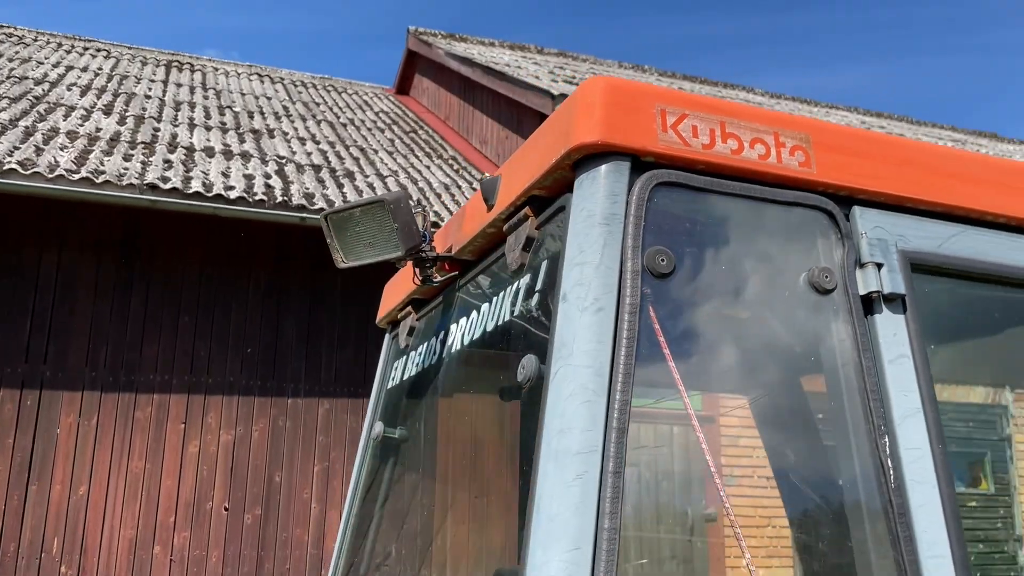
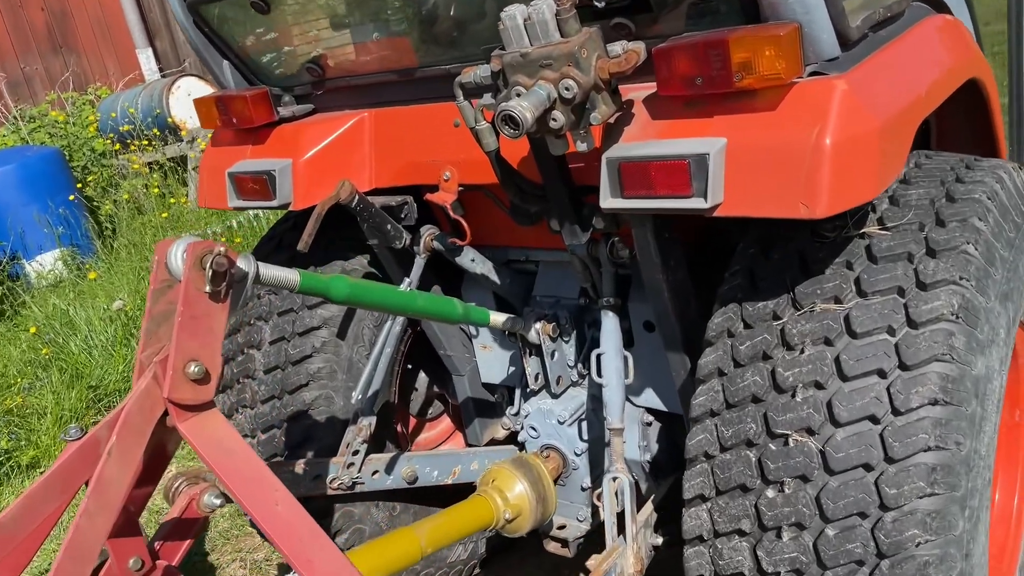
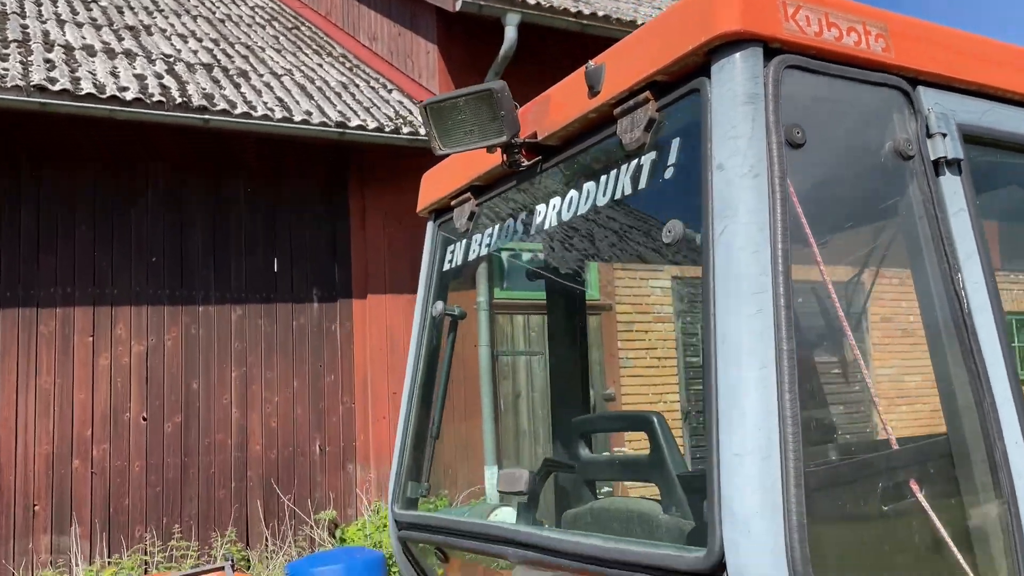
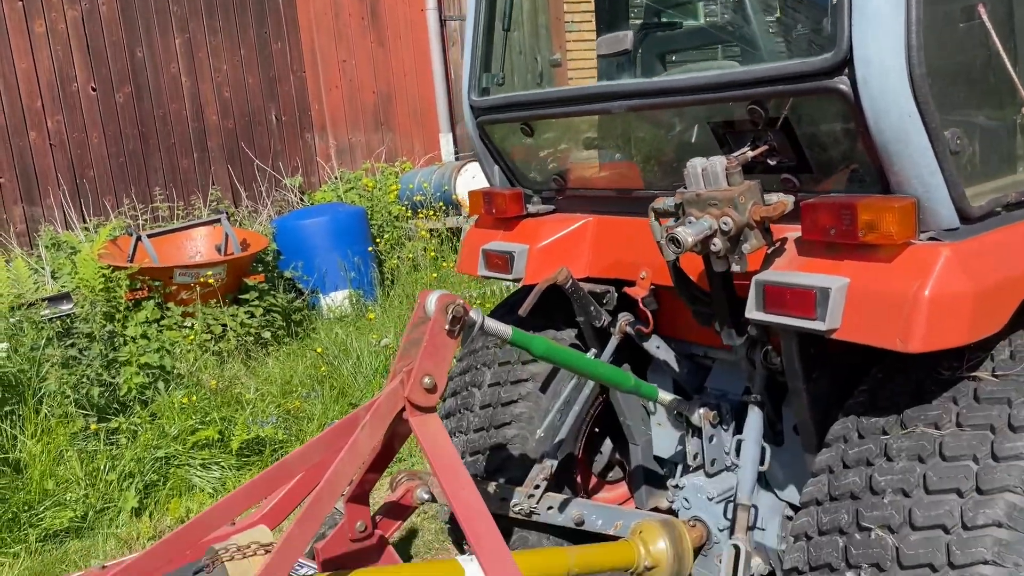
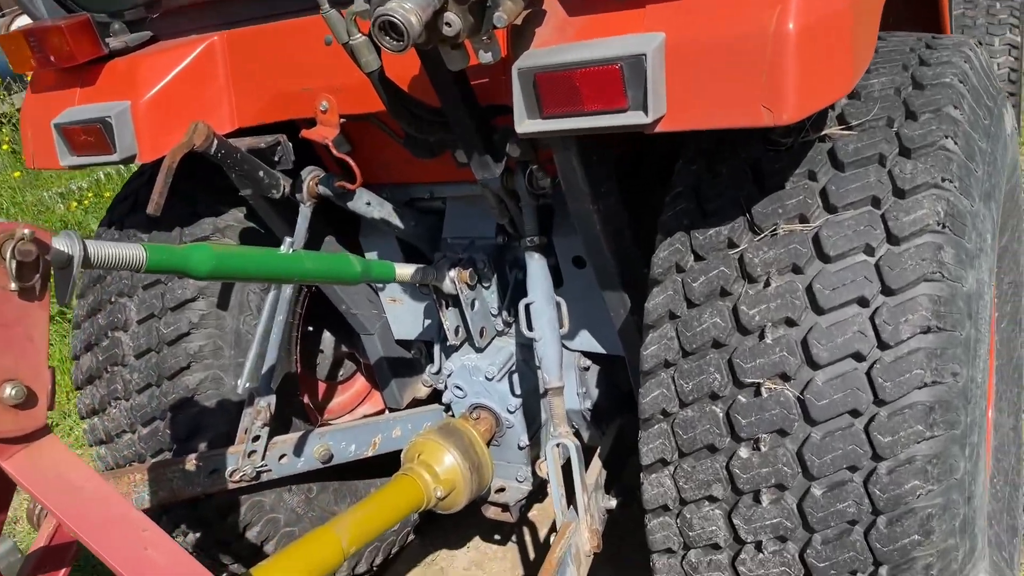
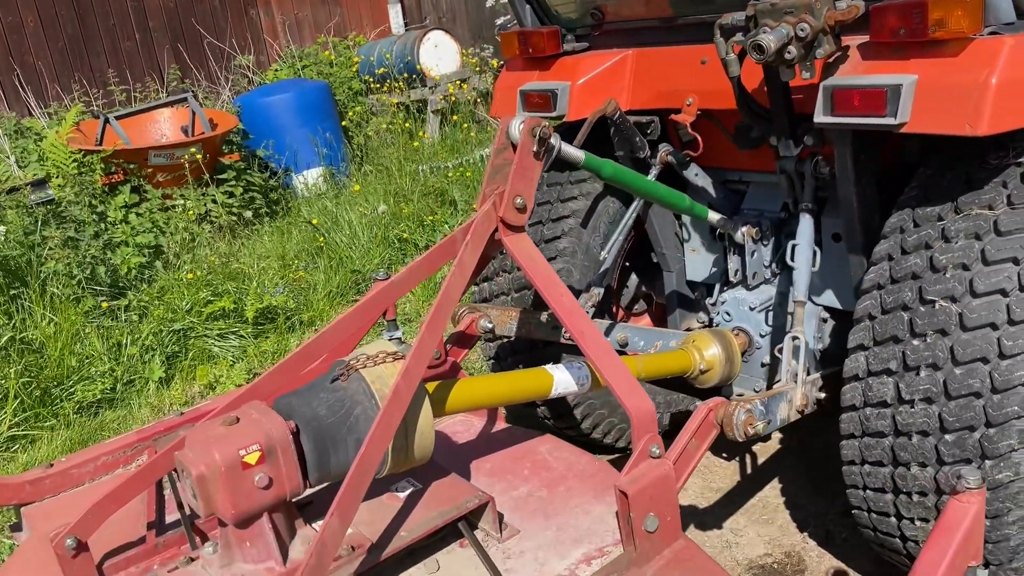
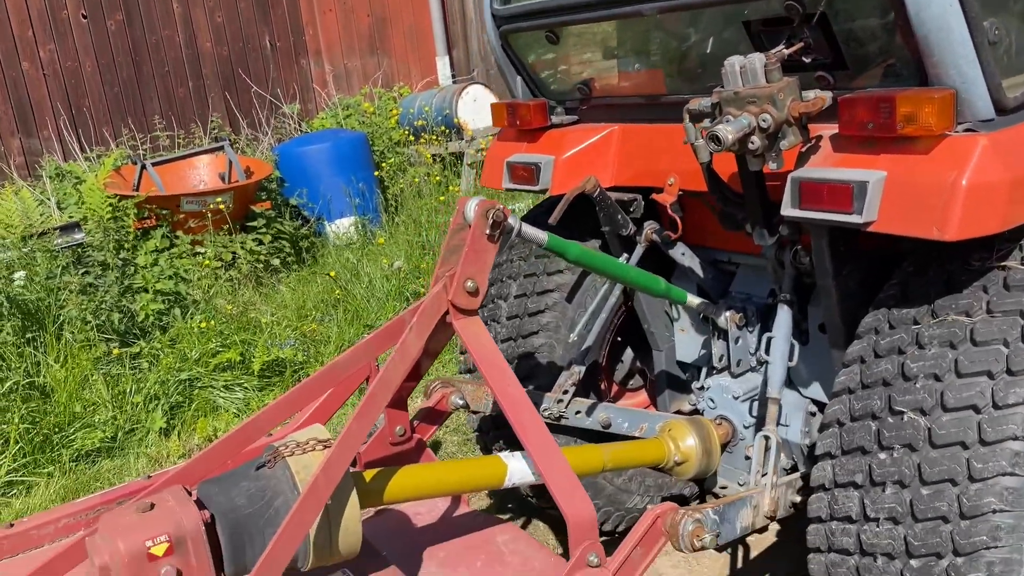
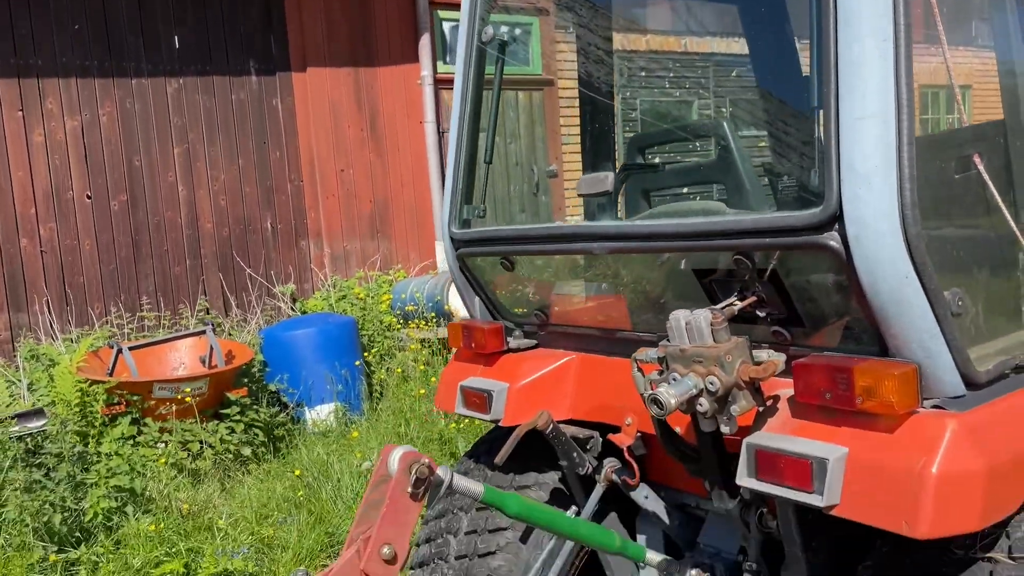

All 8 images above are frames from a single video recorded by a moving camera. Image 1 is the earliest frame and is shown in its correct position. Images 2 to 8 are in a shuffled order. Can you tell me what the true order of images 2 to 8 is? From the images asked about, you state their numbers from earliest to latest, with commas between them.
3, 8, 4, 7, 6, 2, 5
